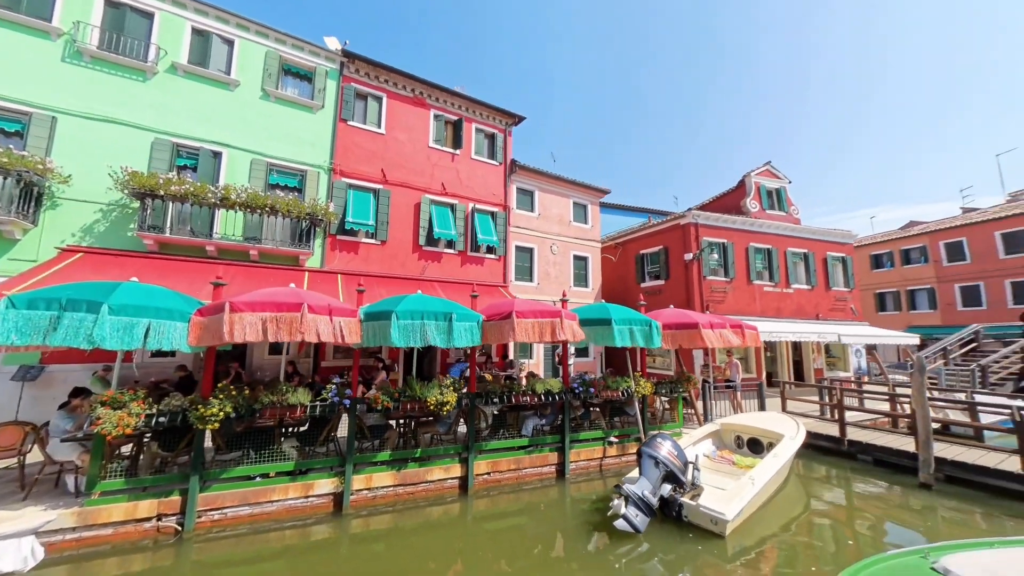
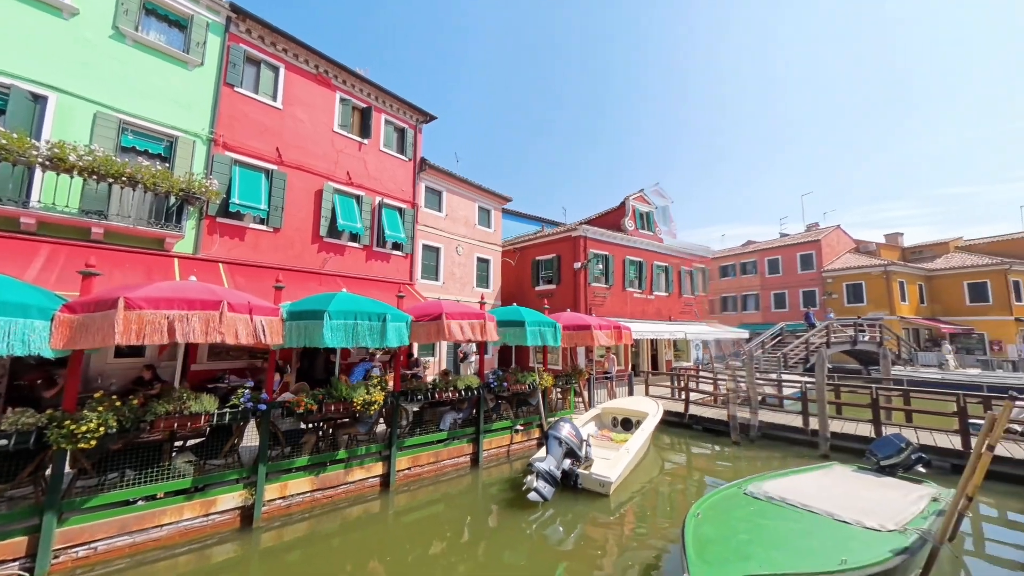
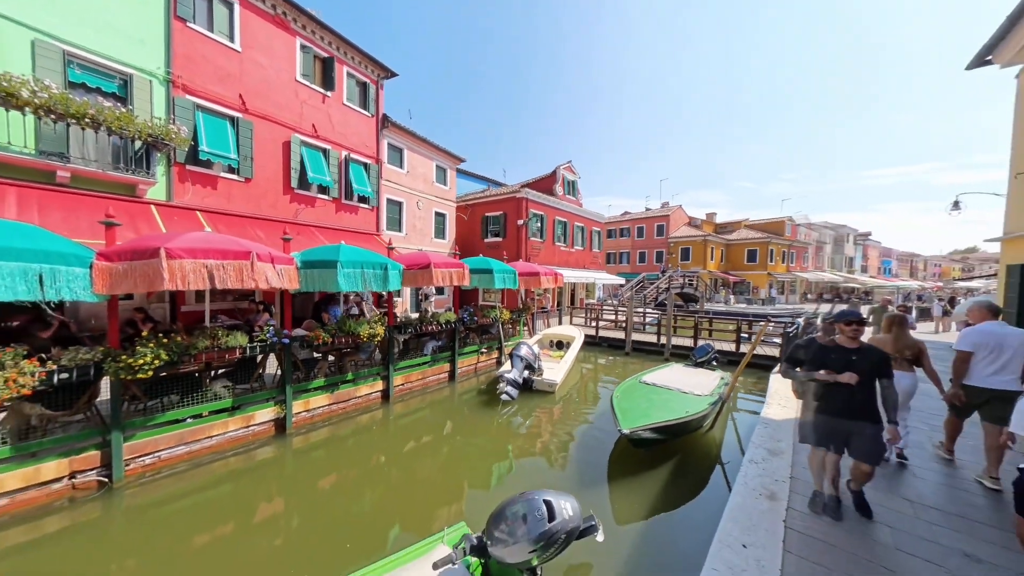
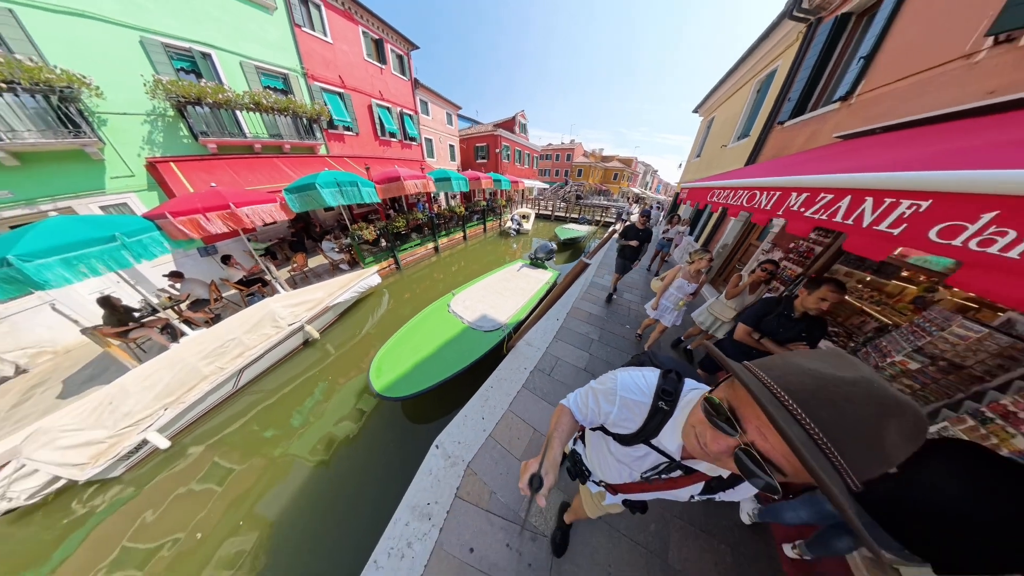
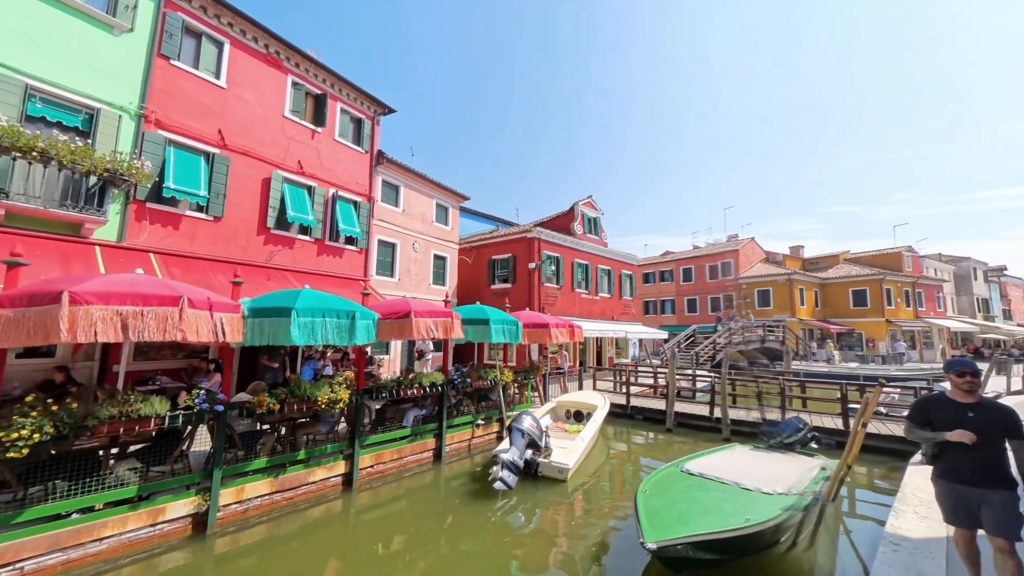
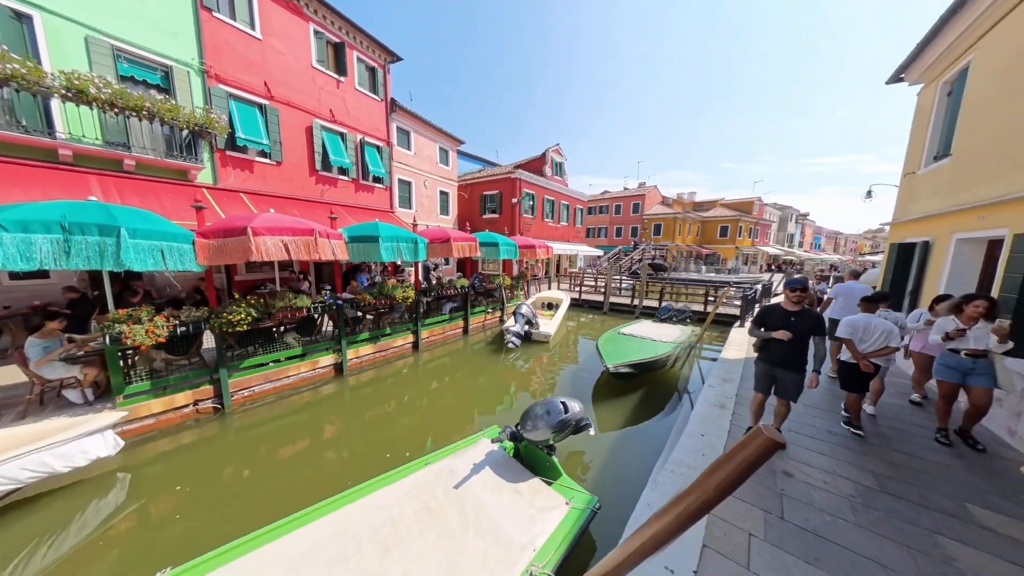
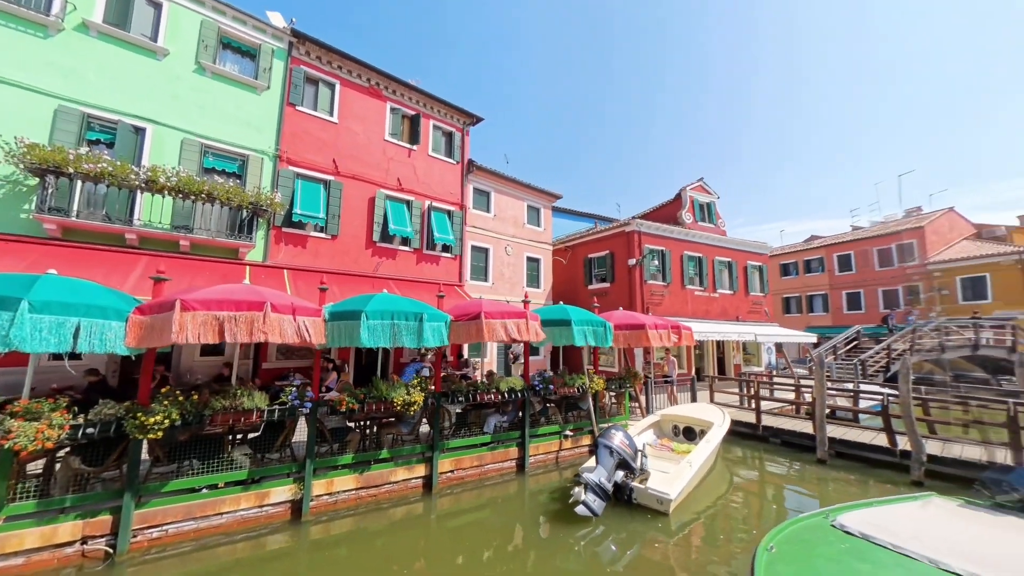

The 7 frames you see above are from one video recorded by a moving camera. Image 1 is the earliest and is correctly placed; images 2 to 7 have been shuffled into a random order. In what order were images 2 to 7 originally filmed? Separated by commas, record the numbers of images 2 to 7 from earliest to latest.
7, 2, 5, 3, 6, 4
